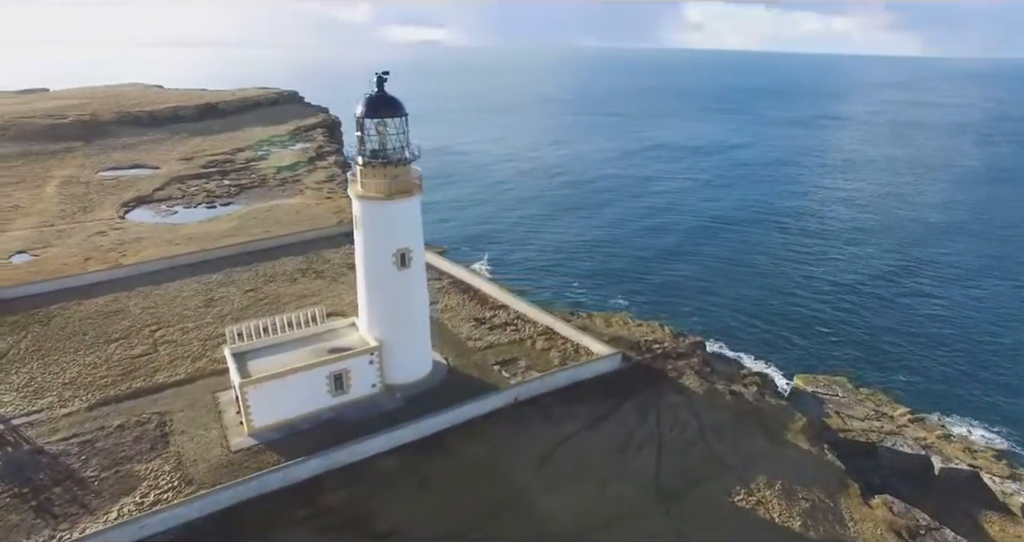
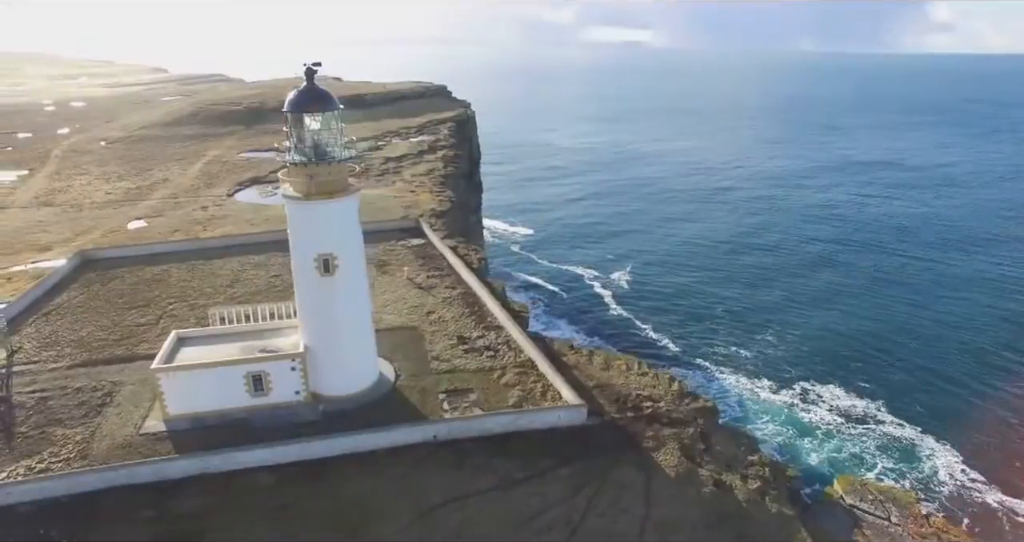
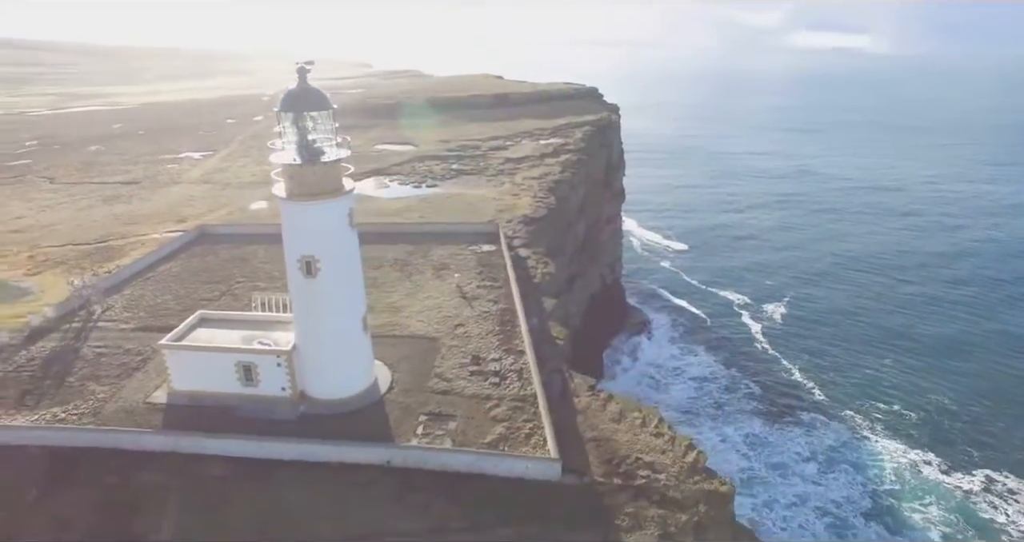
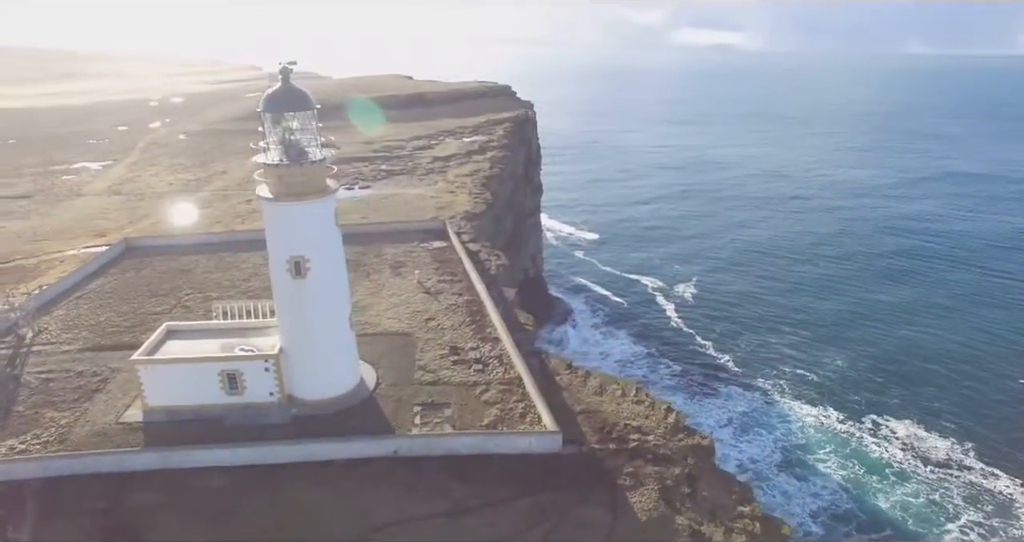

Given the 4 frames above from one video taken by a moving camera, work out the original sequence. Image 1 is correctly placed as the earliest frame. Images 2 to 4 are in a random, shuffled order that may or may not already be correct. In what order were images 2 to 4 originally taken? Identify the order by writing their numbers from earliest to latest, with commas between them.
2, 4, 3
